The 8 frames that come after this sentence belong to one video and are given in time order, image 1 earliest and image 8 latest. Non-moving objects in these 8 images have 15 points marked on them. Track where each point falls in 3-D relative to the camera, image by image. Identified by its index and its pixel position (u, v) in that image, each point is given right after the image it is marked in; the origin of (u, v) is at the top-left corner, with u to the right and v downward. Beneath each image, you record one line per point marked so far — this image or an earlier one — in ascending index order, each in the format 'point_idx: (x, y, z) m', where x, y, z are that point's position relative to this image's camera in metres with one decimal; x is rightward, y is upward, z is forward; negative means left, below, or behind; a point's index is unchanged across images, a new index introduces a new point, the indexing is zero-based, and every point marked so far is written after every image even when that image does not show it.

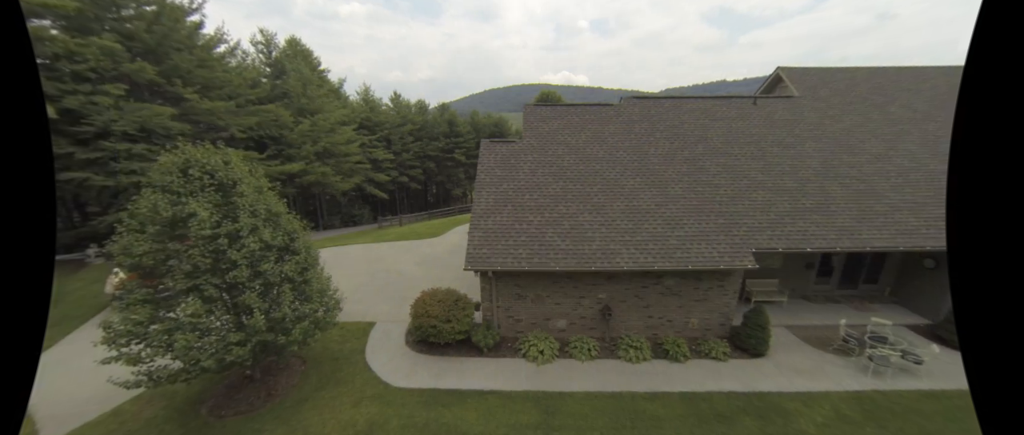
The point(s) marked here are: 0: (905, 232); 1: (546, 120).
0: (+10.3, -0.4, +8.4) m
1: (+1.1, +3.3, +11.4) m
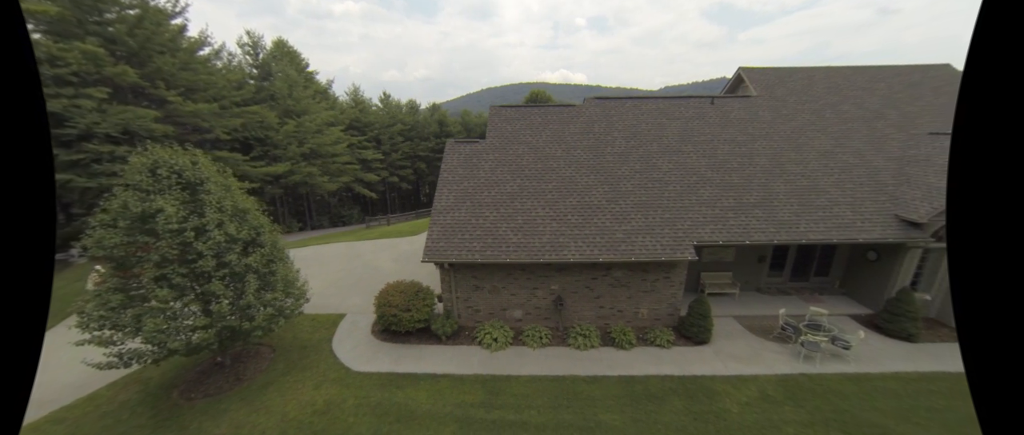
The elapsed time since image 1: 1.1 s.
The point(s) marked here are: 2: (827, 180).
0: (+9.1, -0.2, +8.9) m
1: (-0.1, +3.5, +11.9) m
2: (+9.6, +1.2, +9.9) m
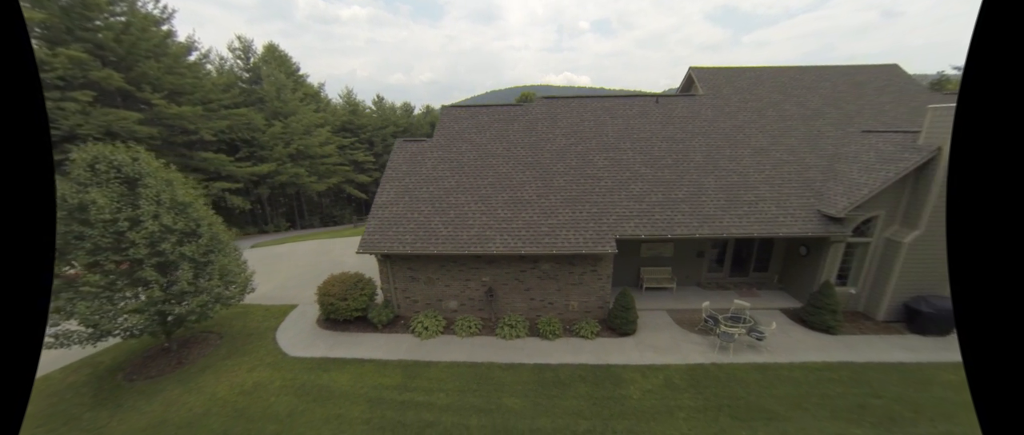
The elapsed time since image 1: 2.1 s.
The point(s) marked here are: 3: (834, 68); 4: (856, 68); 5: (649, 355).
0: (+7.1, -0.1, +9.1) m
1: (-2.1, +3.6, +12.3) m
2: (+7.6, +1.3, +10.1) m
3: (+12.7, +6.0, +13.2) m
4: (+13.5, +6.0, +13.1) m
5: (+3.6, -3.6, +8.5) m
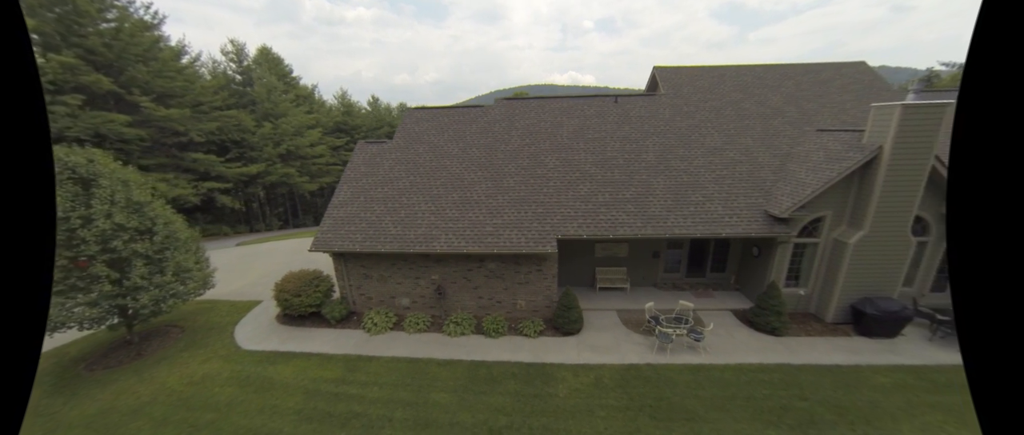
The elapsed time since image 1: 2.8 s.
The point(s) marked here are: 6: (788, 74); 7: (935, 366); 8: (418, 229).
0: (+5.5, -0.1, +9.1) m
1: (-3.6, +3.6, +12.5) m
2: (+6.1, +1.3, +10.0) m
3: (+11.3, +6.0, +13.0) m
4: (+12.0, +6.0, +12.9) m
5: (+2.0, -3.6, +8.6) m
6: (+10.8, +5.6, +12.8) m
7: (+10.0, -3.6, +7.9) m
8: (-2.8, -0.3, +9.8) m
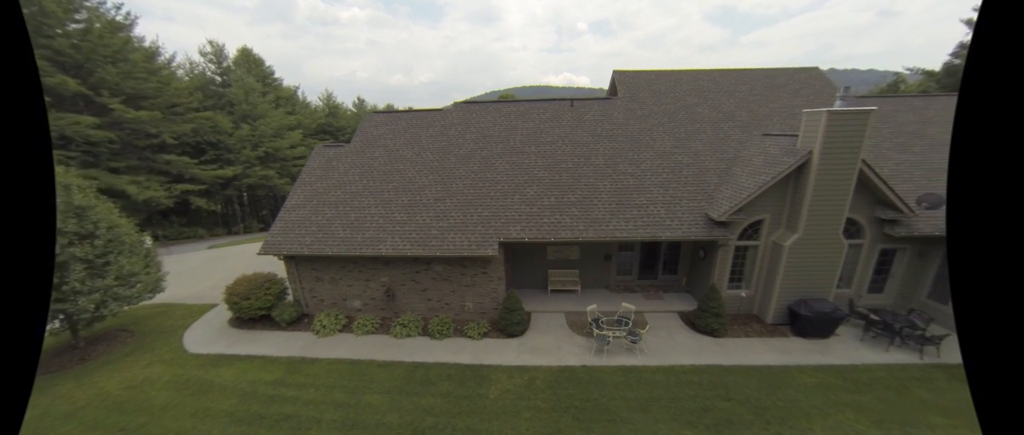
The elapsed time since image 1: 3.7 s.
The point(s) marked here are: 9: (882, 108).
0: (+3.9, -0.2, +9.3) m
1: (-5.2, +3.5, +12.6) m
2: (+4.4, +1.2, +10.2) m
3: (+9.6, +5.9, +13.2) m
4: (+10.4, +5.9, +13.1) m
5: (+0.4, -3.7, +8.7) m
6: (+9.2, +5.6, +13.0) m
7: (+8.5, -3.6, +8.0) m
8: (-4.4, -0.4, +9.9) m
9: (+13.3, +4.0, +11.9) m
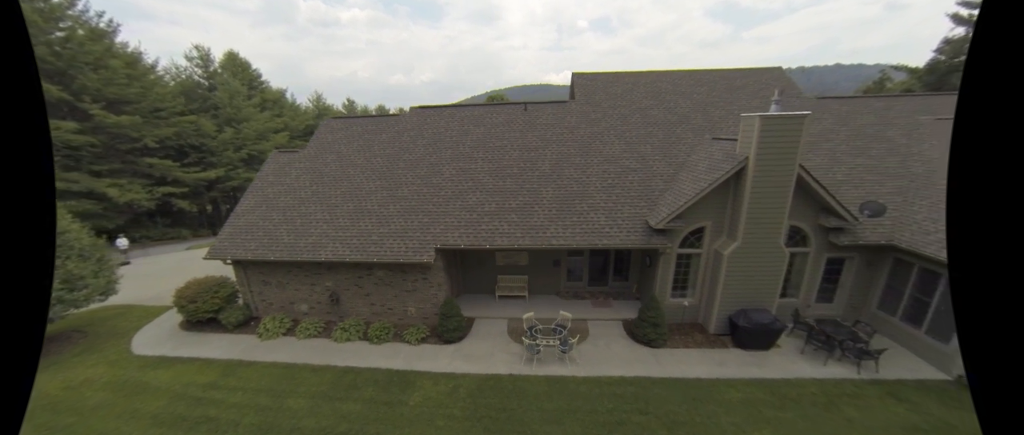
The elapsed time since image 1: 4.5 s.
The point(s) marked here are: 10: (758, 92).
0: (+2.1, -0.4, +9.1) m
1: (-6.9, +3.4, +12.7) m
2: (+2.7, +1.0, +10.0) m
3: (+7.9, +5.7, +12.9) m
4: (+8.7, +5.7, +12.8) m
5: (-1.5, -3.9, +8.7) m
6: (+7.5, +5.4, +12.7) m
7: (+6.6, -3.9, +7.8) m
8: (-6.2, -0.6, +10.0) m
9: (+11.5, +3.8, +11.6) m
10: (+9.2, +4.7, +12.2) m
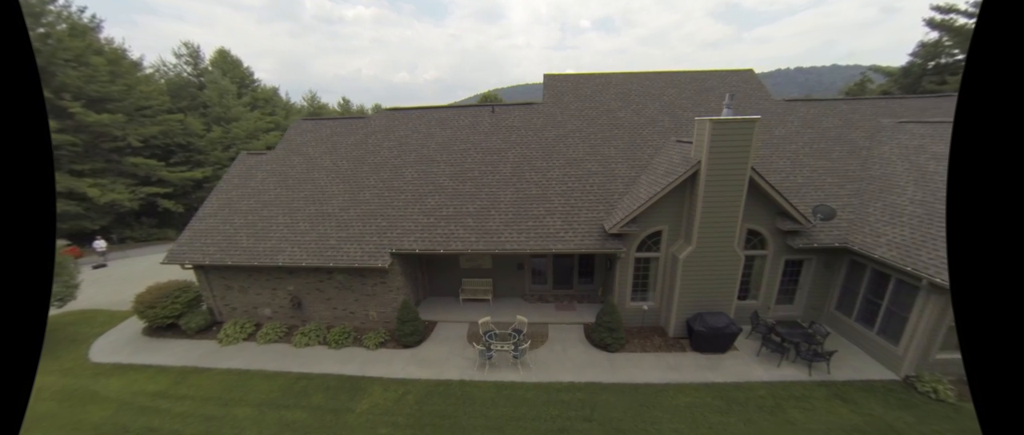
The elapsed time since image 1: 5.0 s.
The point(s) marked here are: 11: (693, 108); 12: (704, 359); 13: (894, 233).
0: (+0.9, -0.5, +9.1) m
1: (-8.1, +3.3, +12.6) m
2: (+1.5, +0.9, +10.0) m
3: (+6.7, +5.6, +12.8) m
4: (+7.5, +5.6, +12.7) m
5: (-2.7, -4.0, +8.6) m
6: (+6.3, +5.3, +12.6) m
7: (+5.4, -4.0, +7.7) m
8: (-7.4, -0.7, +9.9) m
9: (+10.3, +3.7, +11.5) m
10: (+8.0, +4.6, +12.1) m
11: (+6.4, +3.8, +11.6) m
12: (+5.0, -3.7, +8.5) m
13: (+9.3, -0.4, +8.0) m
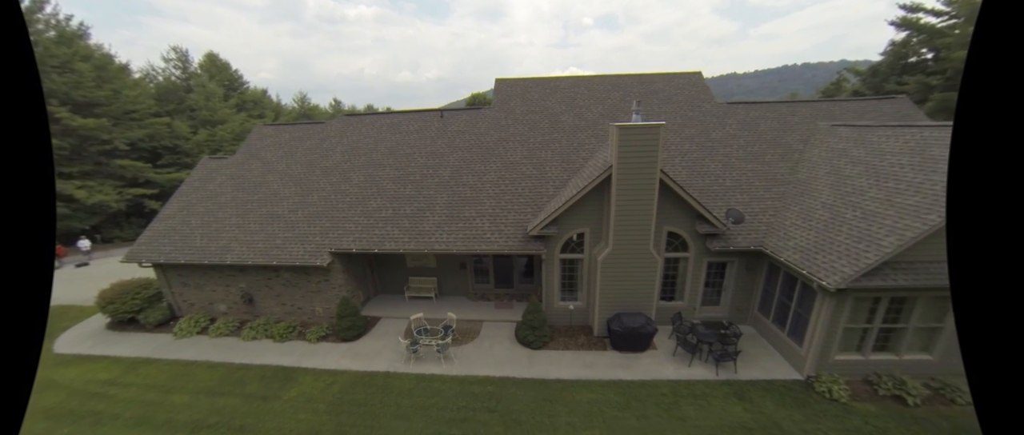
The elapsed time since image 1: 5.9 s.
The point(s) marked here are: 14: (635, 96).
0: (-1.2, -0.5, +9.5) m
1: (-10.0, +3.3, +13.2) m
2: (-0.5, +0.8, +10.4) m
3: (+4.8, +5.6, +13.0) m
4: (+5.6, +5.5, +12.9) m
5: (-4.7, -4.0, +9.2) m
6: (+4.4, +5.2, +12.9) m
7: (+3.3, -4.0, +8.1) m
8: (-9.4, -0.7, +10.5) m
9: (+8.4, +3.6, +11.6) m
10: (+6.1, +4.6, +12.3) m
11: (+4.5, +3.8, +11.8) m
12: (+3.0, -3.8, +8.8) m
13: (+7.3, -0.5, +8.2) m
14: (+4.7, +4.6, +12.4) m
